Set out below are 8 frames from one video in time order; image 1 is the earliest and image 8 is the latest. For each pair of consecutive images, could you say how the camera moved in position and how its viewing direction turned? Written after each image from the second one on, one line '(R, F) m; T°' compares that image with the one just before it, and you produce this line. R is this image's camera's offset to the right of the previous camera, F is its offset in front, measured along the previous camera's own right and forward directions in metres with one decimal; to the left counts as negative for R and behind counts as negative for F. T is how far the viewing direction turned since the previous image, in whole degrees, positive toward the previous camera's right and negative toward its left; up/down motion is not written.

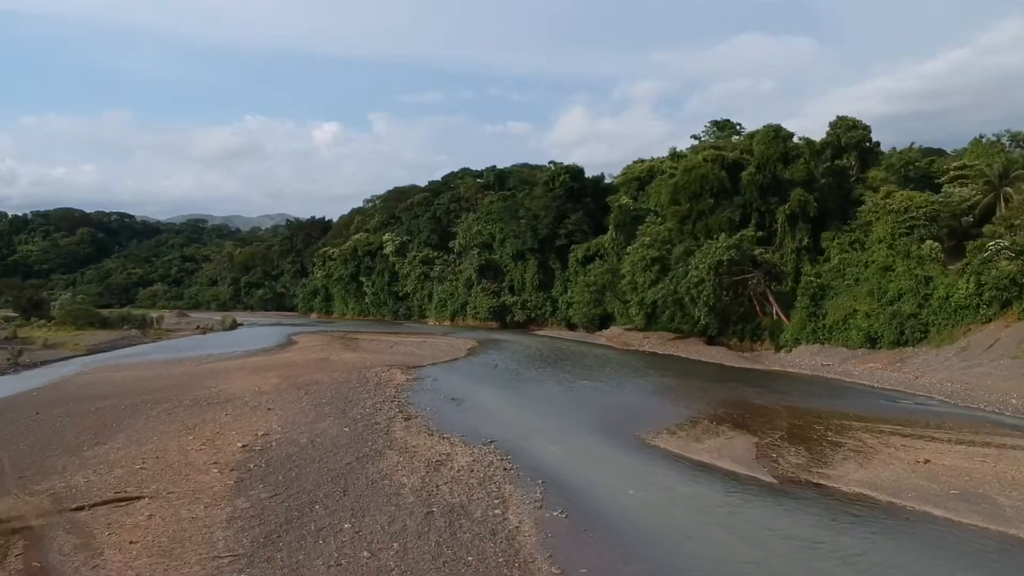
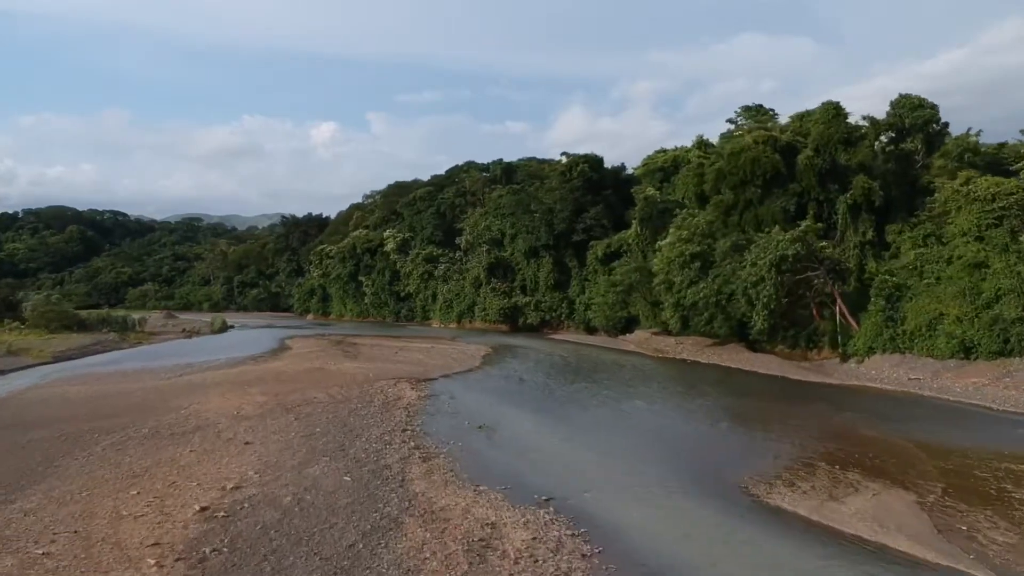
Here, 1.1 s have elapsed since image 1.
(-0.8, +4.5) m; 0°
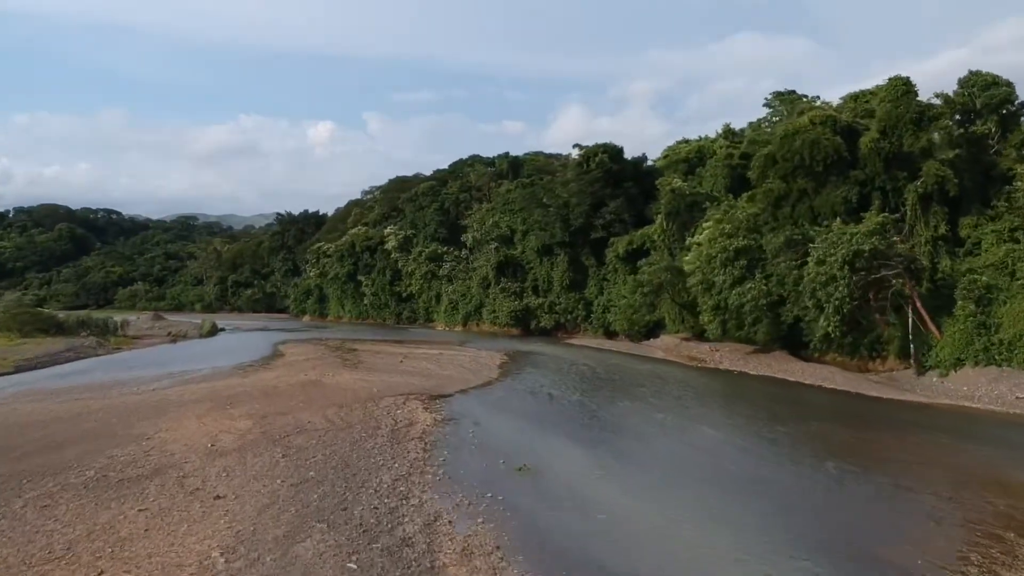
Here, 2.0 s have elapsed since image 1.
(-0.7, +3.9) m; 0°
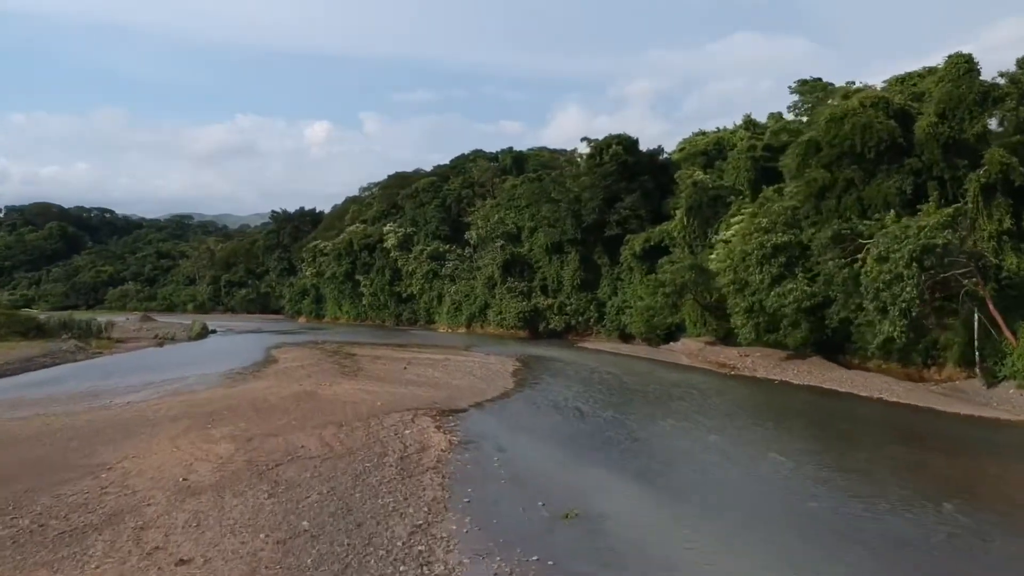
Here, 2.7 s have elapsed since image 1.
(-0.5, +2.8) m; 0°
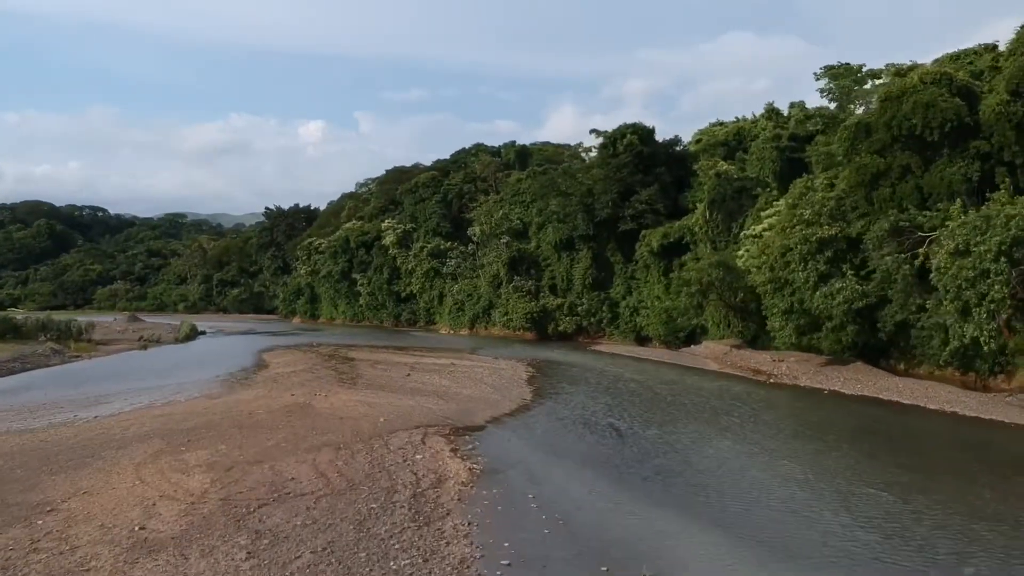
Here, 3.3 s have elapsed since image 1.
(-0.5, +2.8) m; 0°
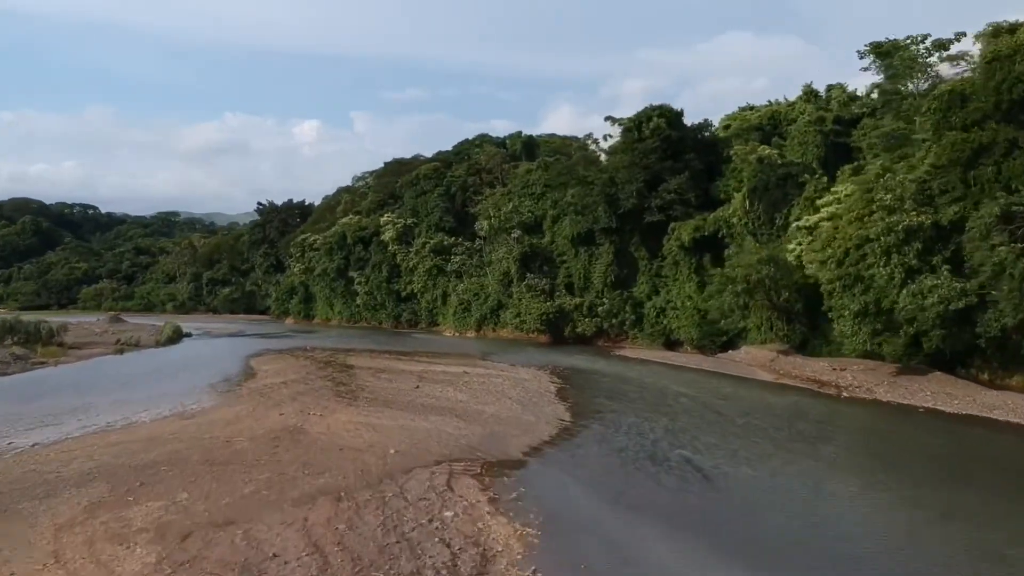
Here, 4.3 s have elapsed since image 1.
(-0.7, +3.9) m; 0°
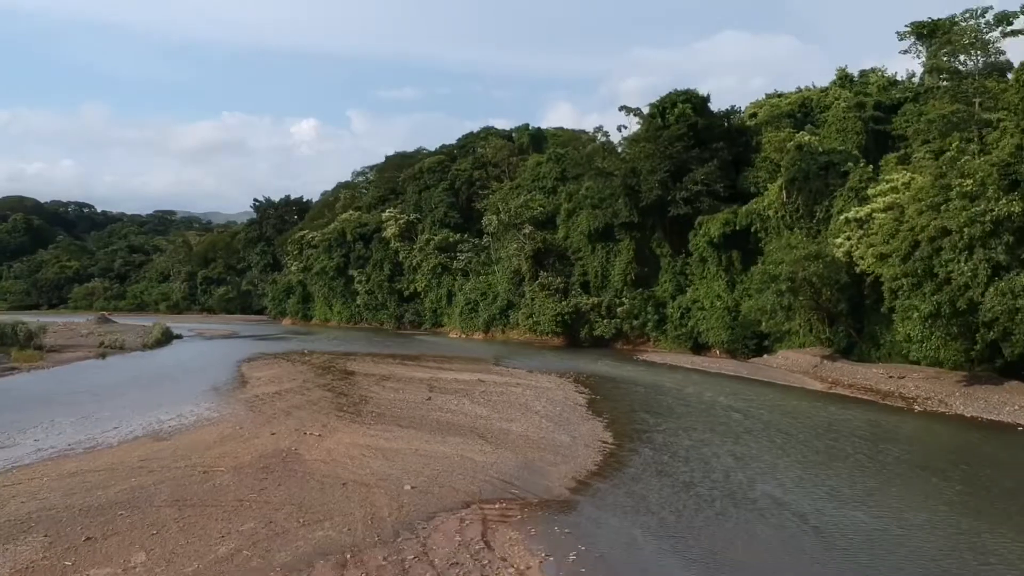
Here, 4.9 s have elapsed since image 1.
(-0.5, +2.8) m; 0°
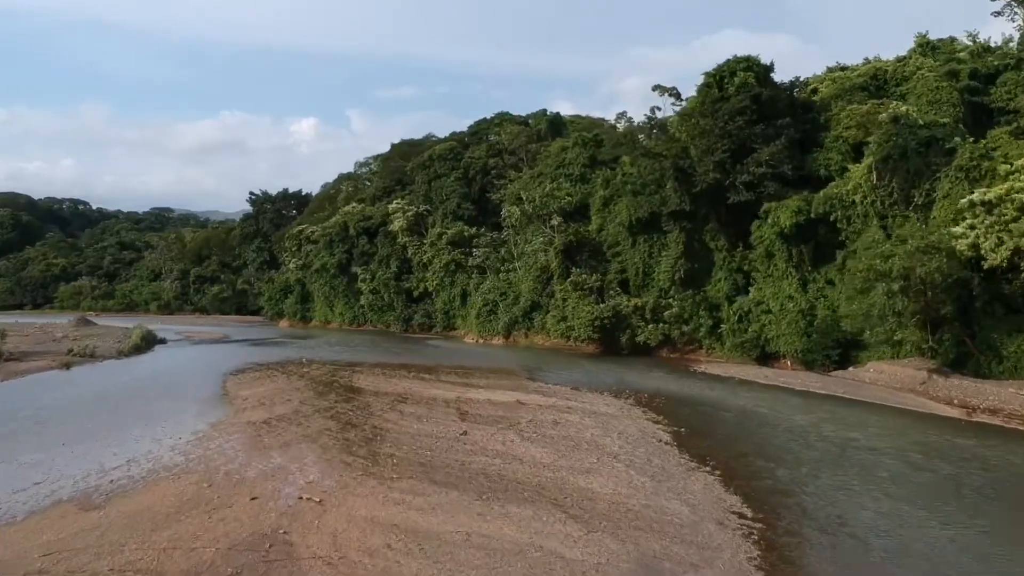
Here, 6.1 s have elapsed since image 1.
(-1.0, +4.9) m; 0°
